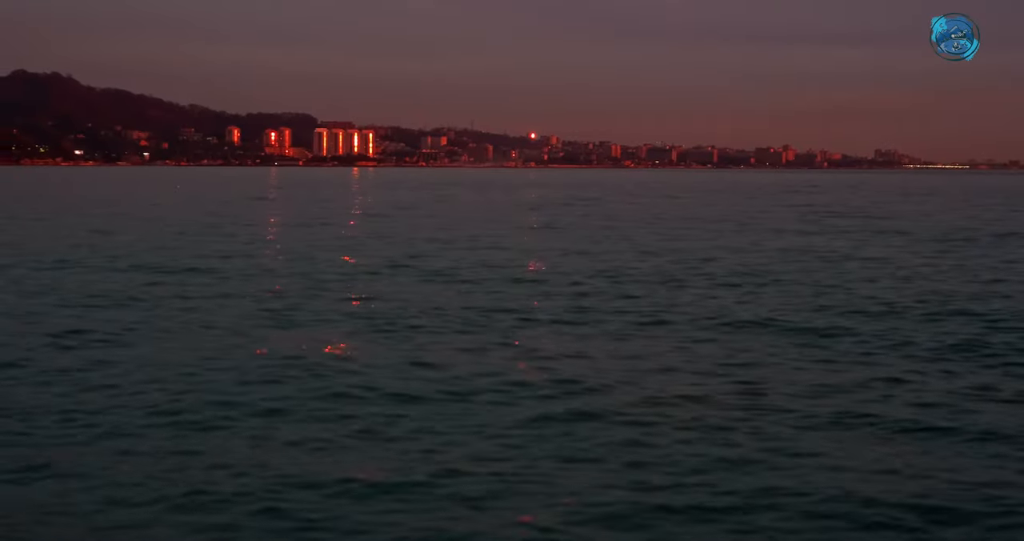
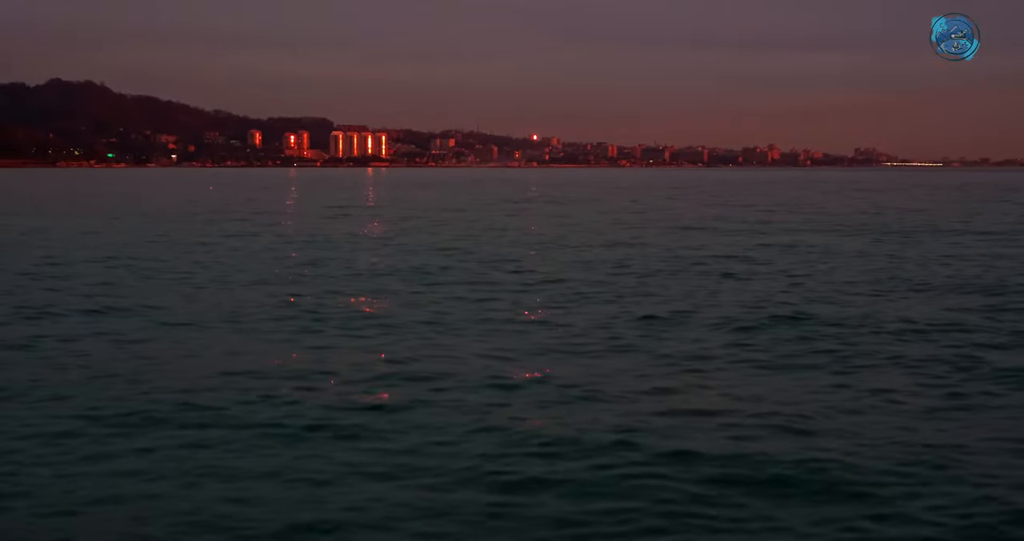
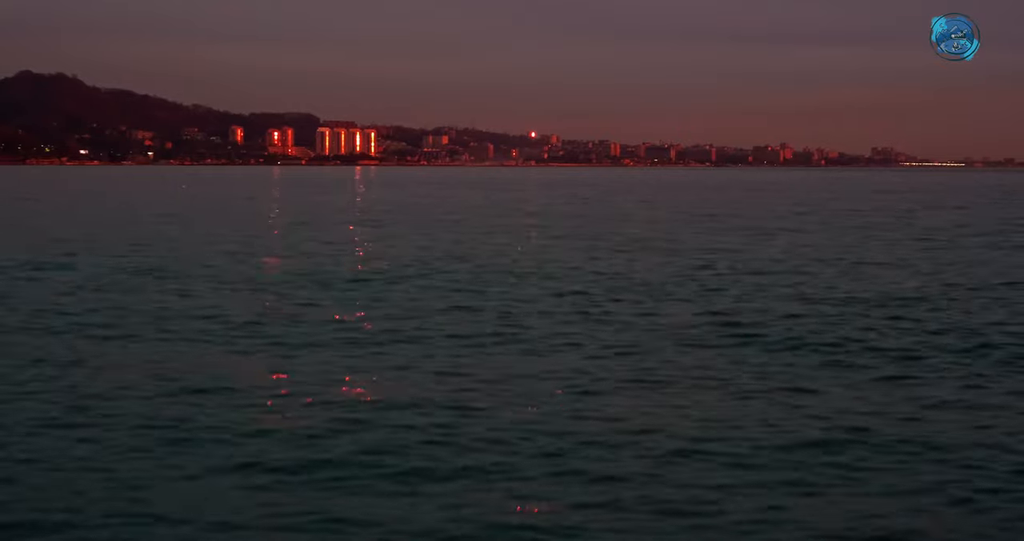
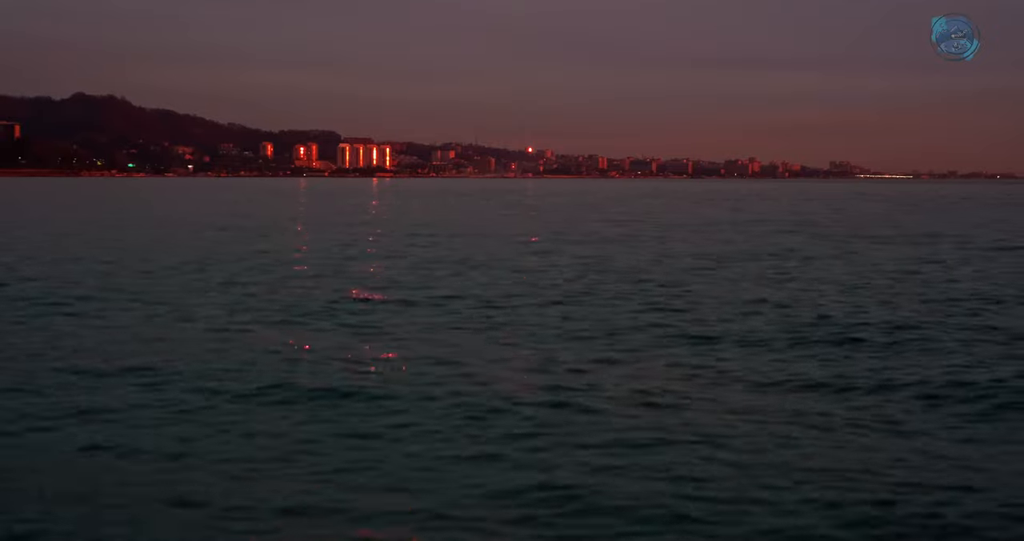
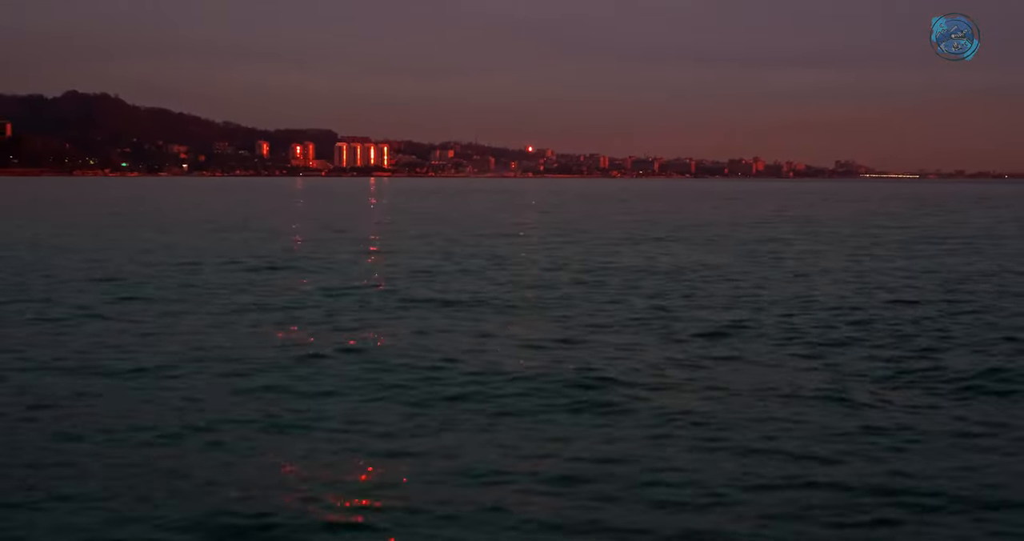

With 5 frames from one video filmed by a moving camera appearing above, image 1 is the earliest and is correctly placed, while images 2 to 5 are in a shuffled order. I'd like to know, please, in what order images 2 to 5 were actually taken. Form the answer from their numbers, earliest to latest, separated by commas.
3, 2, 5, 4
